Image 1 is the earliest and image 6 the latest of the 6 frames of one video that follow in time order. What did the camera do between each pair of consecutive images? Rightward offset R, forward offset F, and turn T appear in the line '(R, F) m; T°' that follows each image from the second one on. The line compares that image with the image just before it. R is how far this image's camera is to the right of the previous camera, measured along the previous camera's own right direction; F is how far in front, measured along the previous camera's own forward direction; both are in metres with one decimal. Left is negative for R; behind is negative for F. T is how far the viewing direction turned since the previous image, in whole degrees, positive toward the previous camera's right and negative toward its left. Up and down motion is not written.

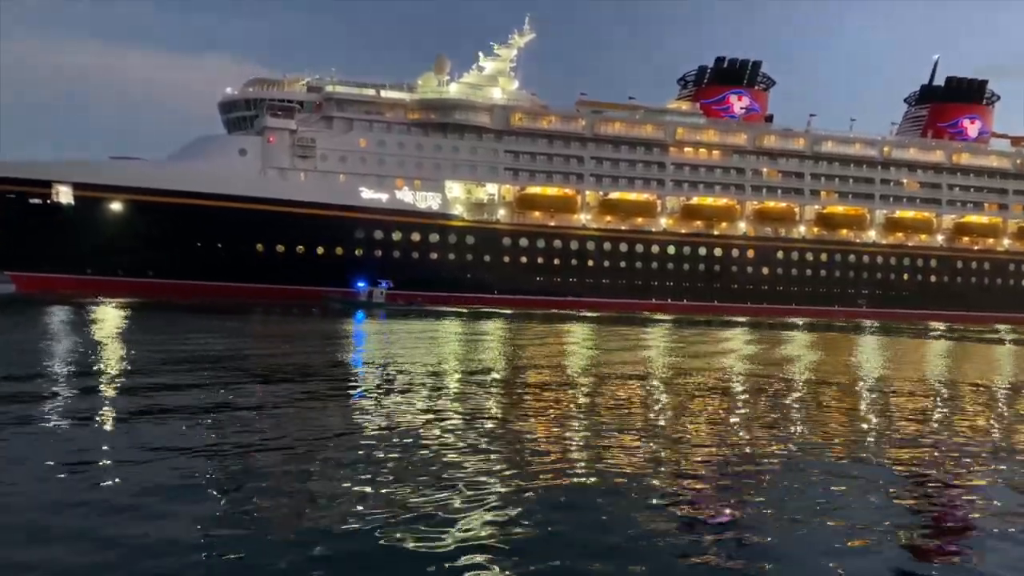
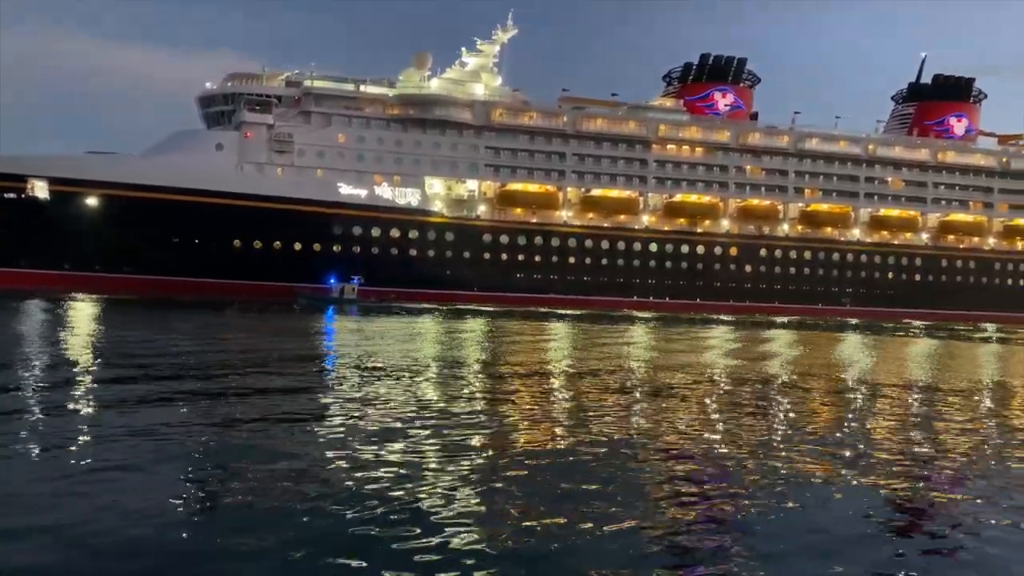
(+0.5, +0.3) m; 0°
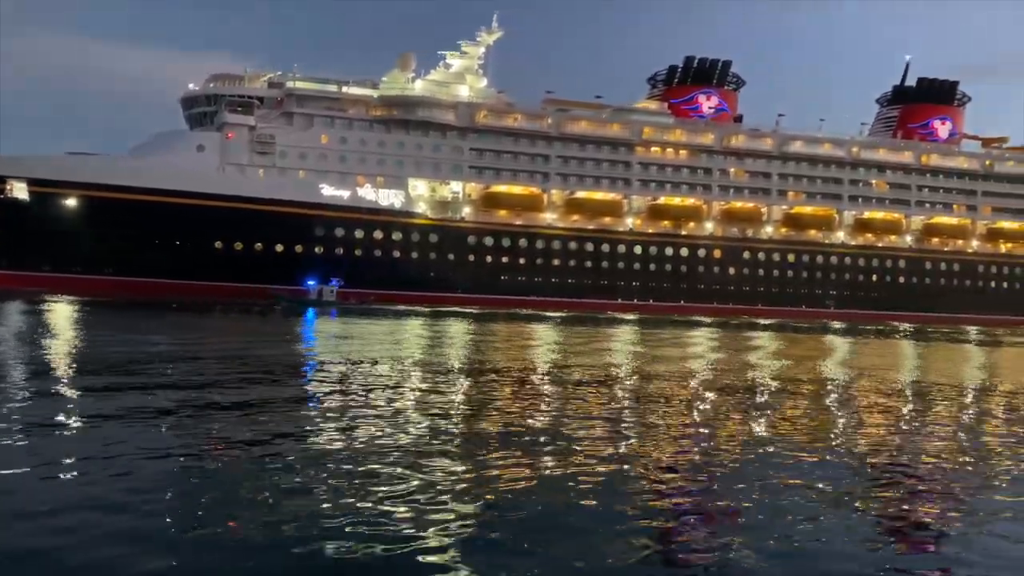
(+0.3, +0.1) m; 0°
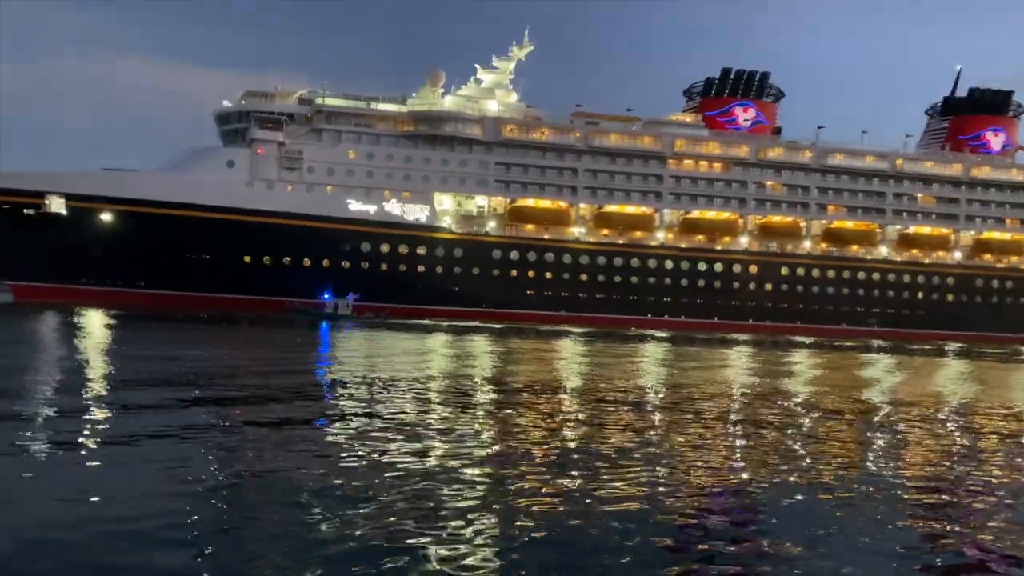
(+1.3, +0.3) m; -4°
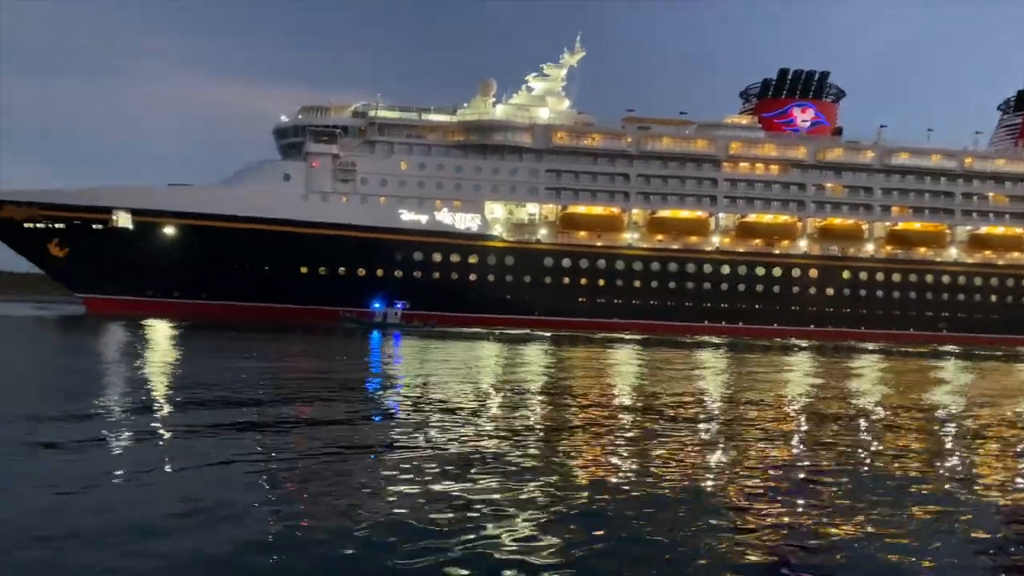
(+0.7, +0.1) m; -5°
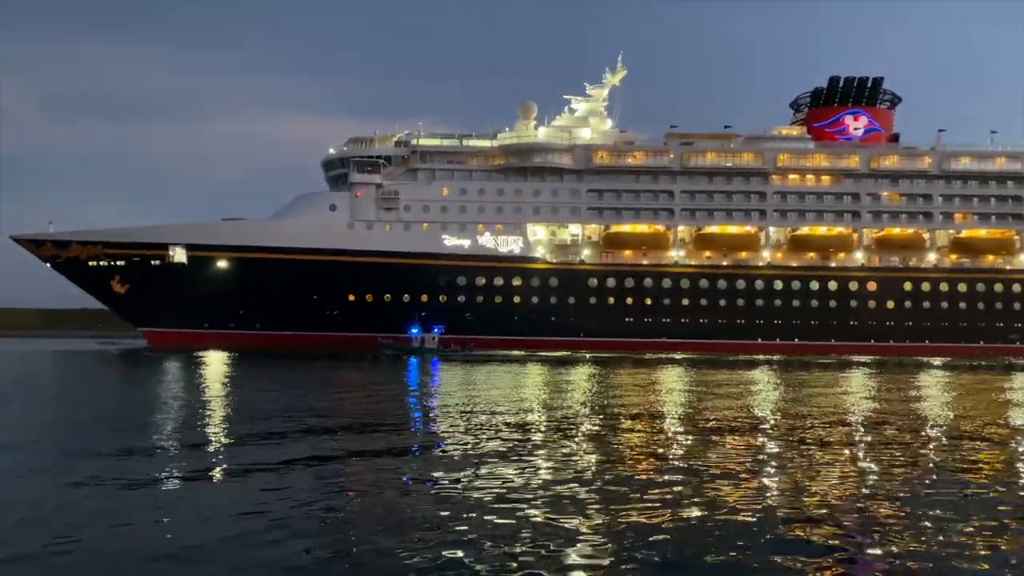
(+1.1, +0.2) m; -5°
